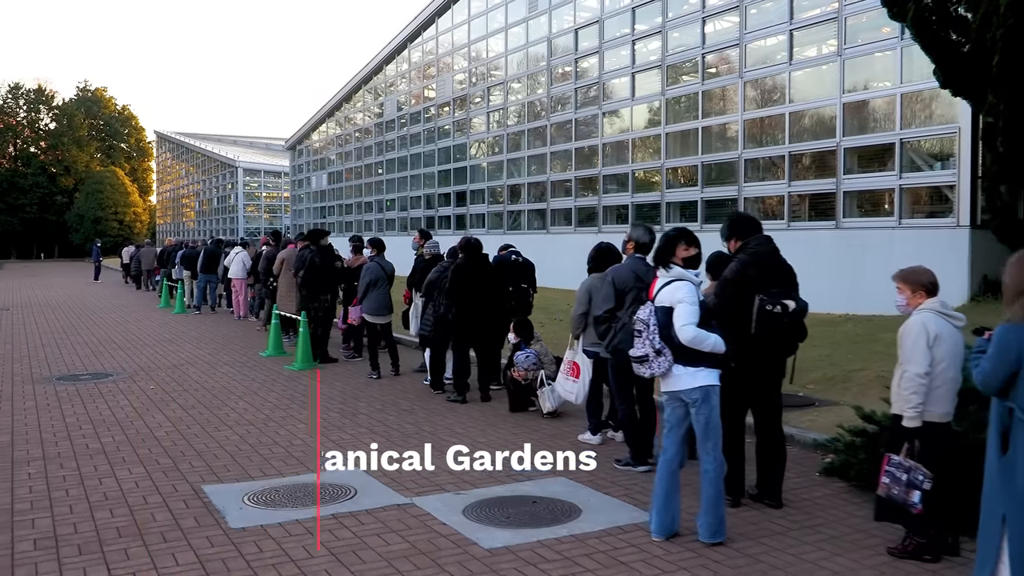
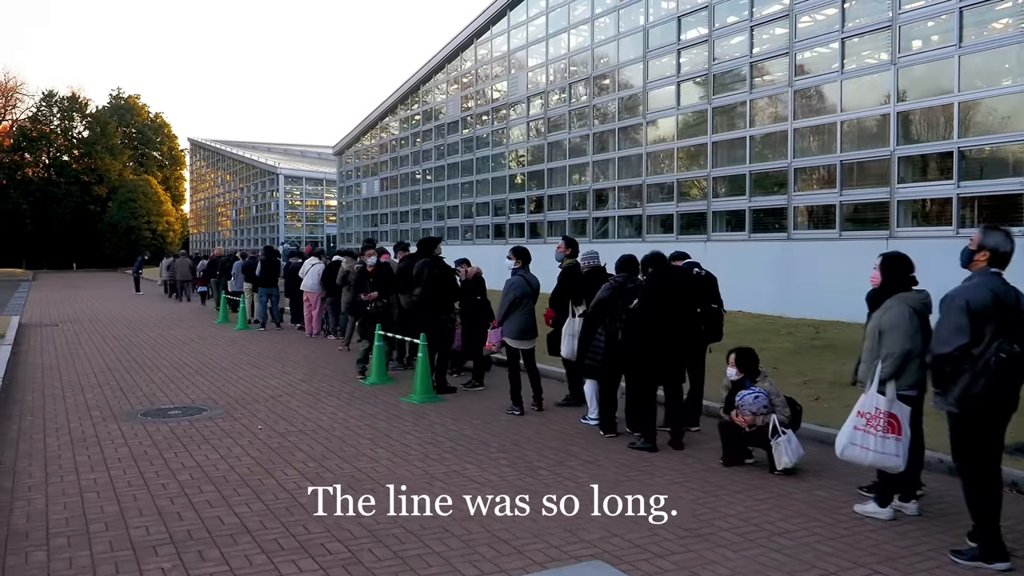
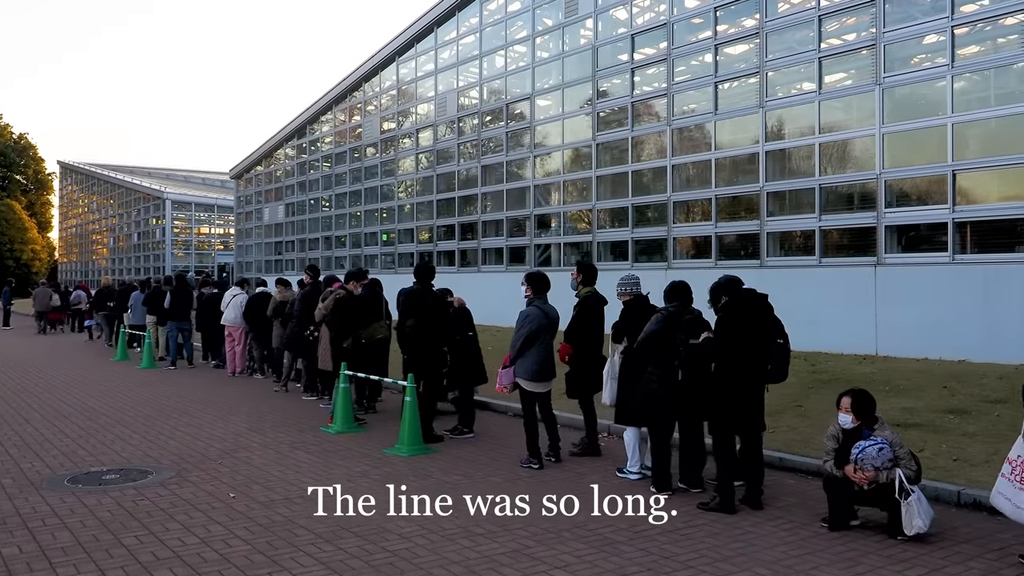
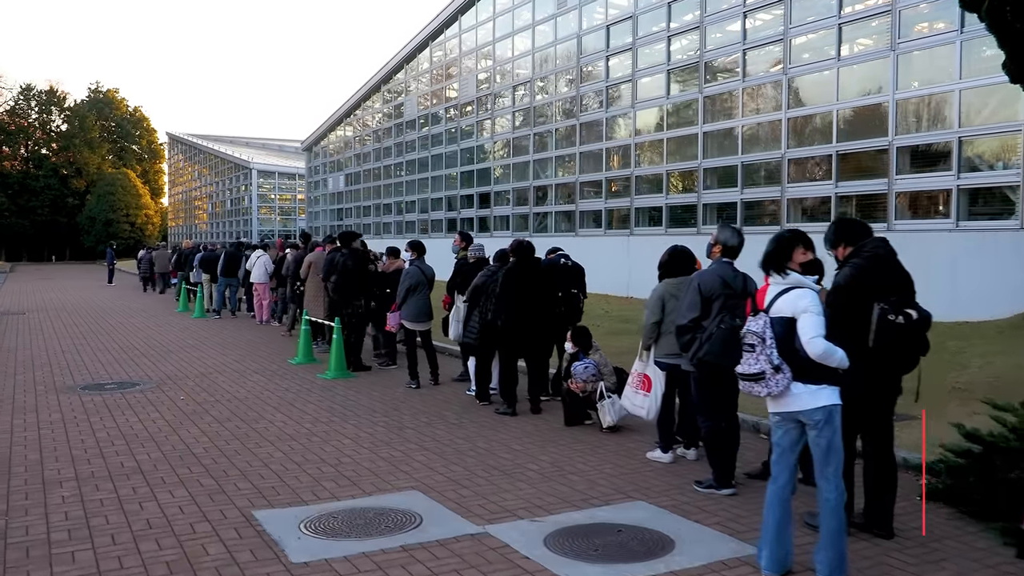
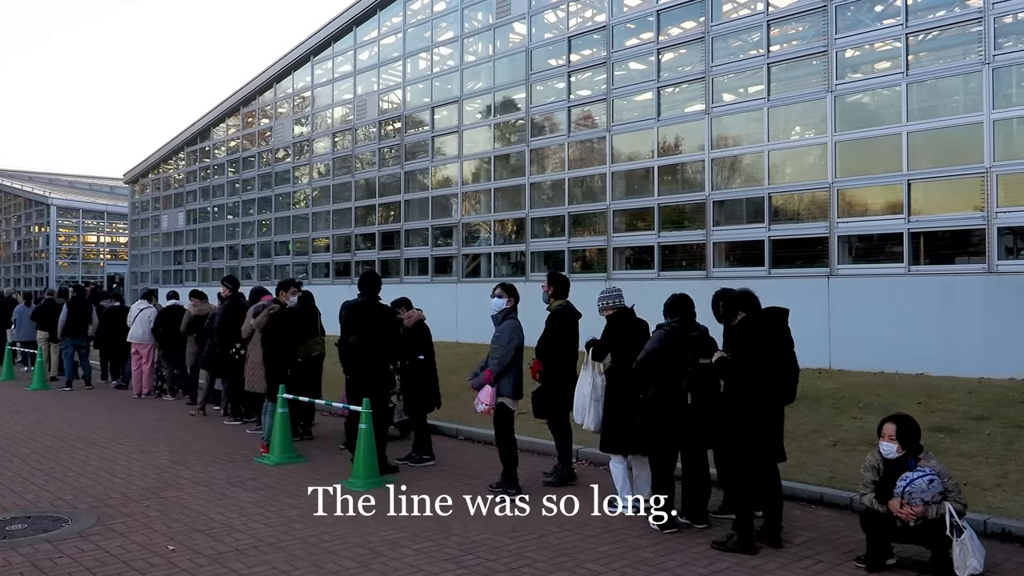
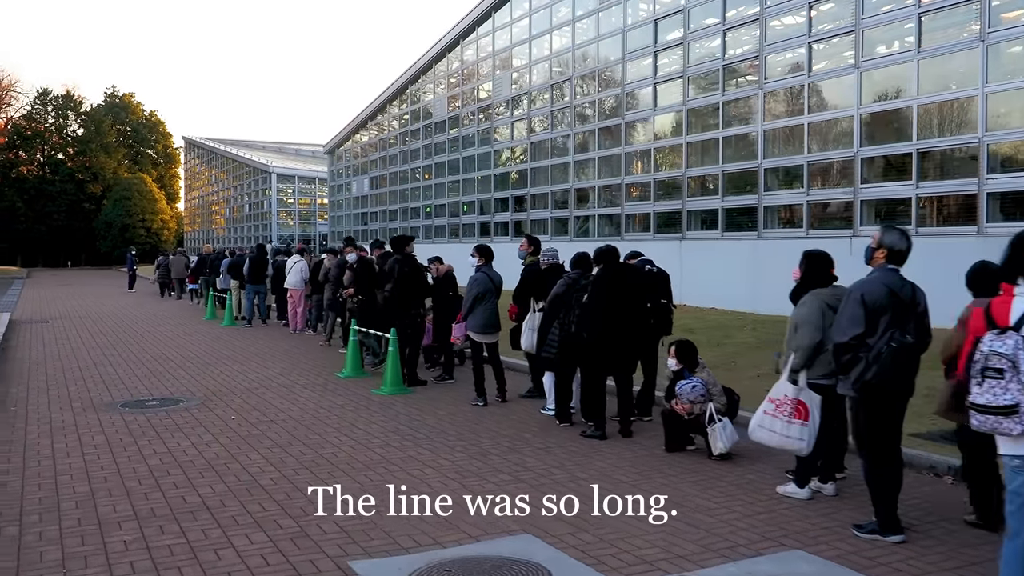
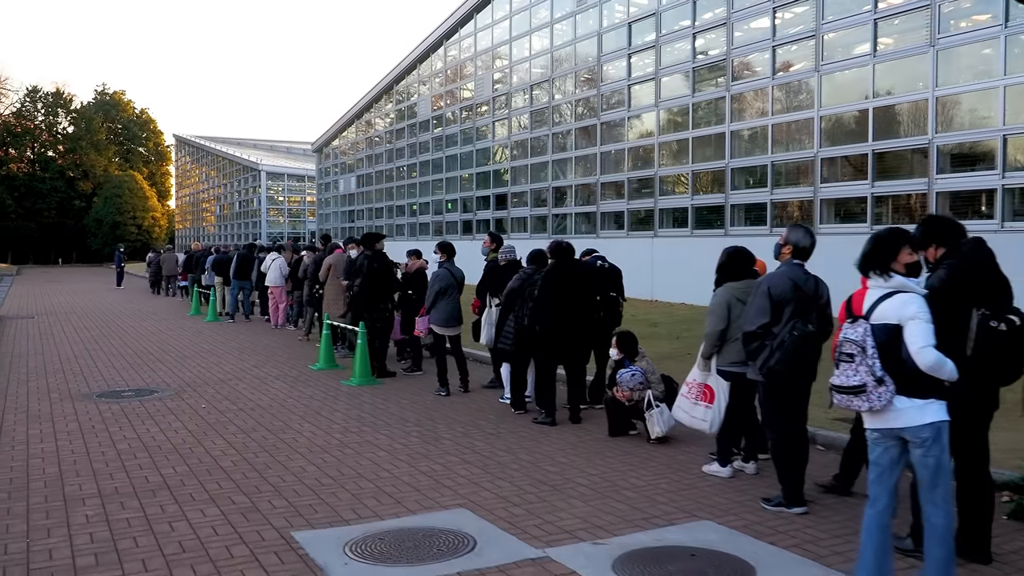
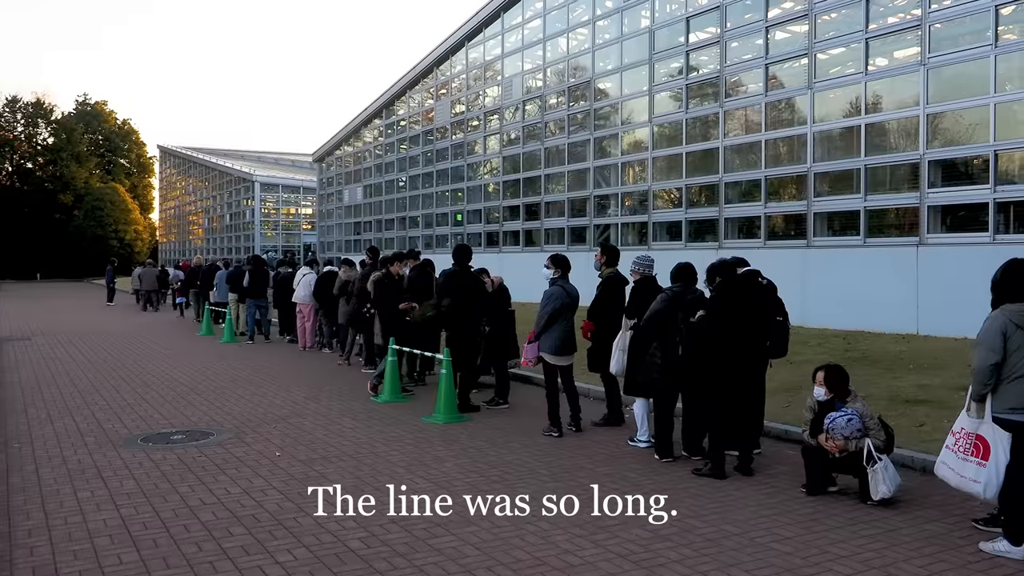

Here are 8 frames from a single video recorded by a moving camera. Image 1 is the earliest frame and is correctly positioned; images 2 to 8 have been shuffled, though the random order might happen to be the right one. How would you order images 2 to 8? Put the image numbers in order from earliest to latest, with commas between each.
4, 7, 6, 2, 8, 3, 5
